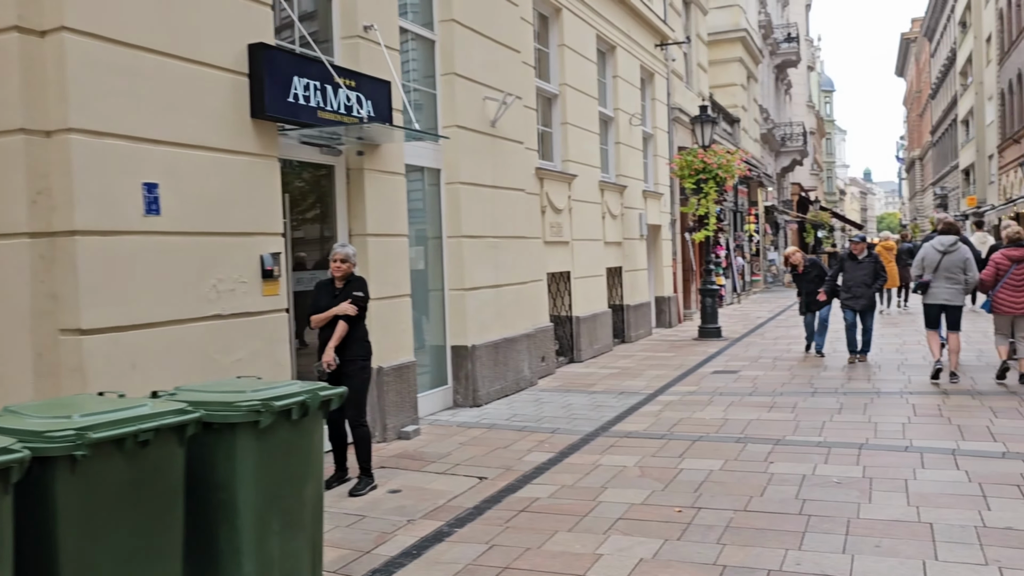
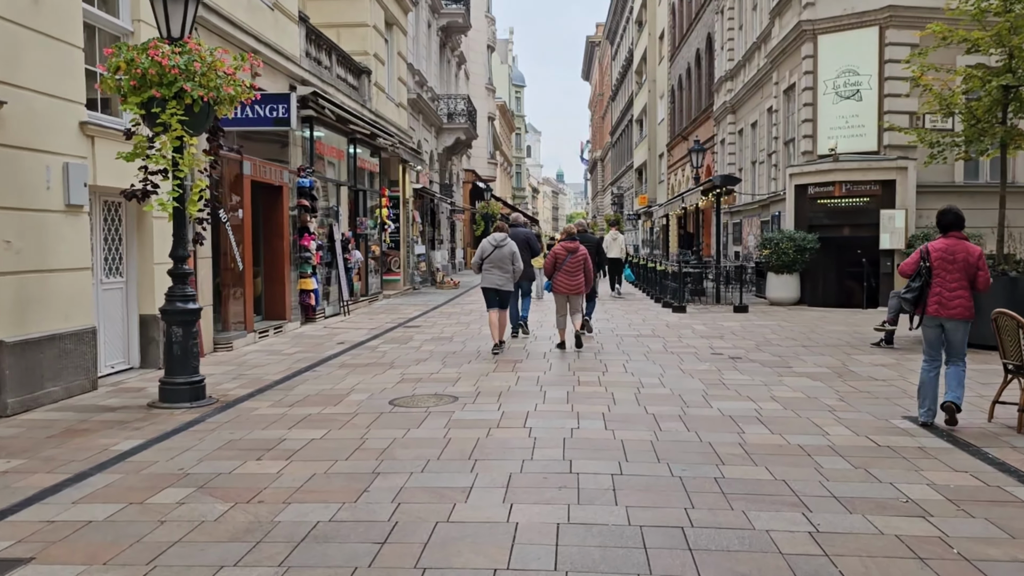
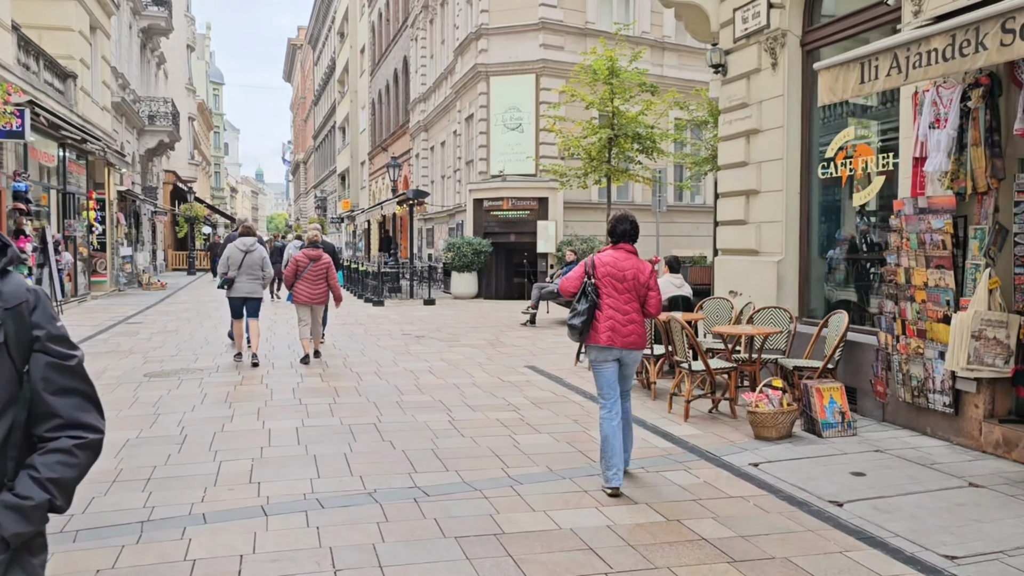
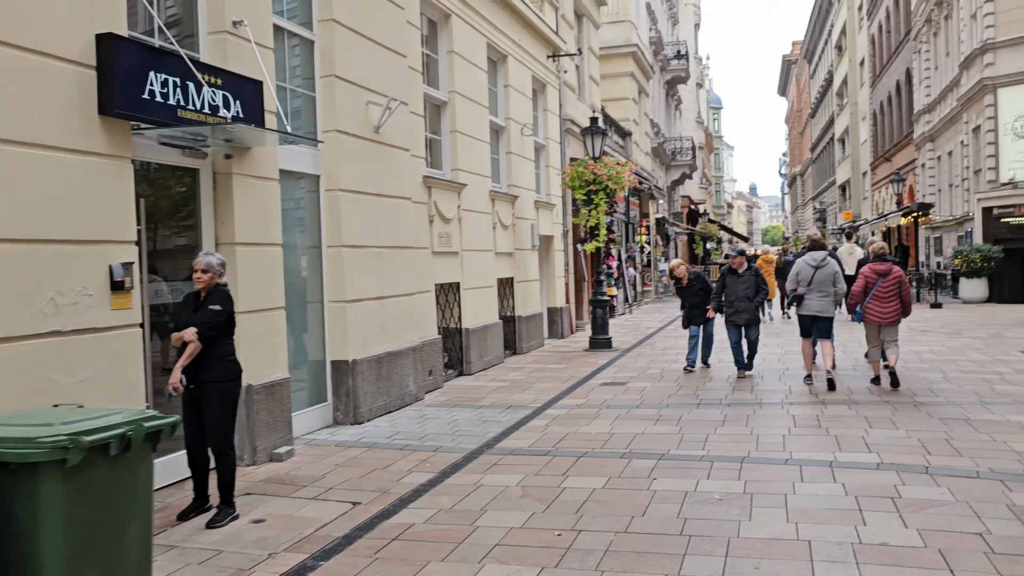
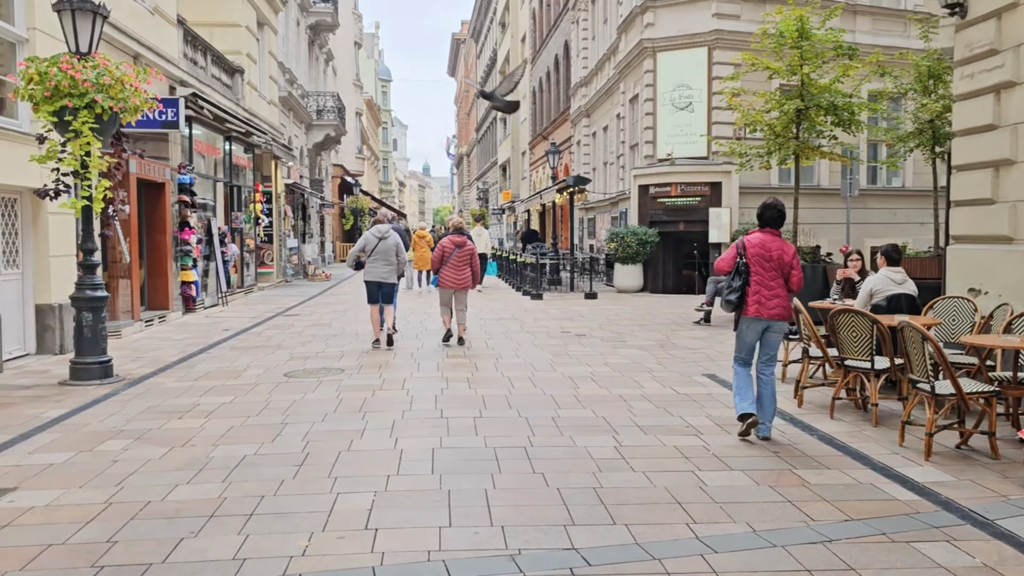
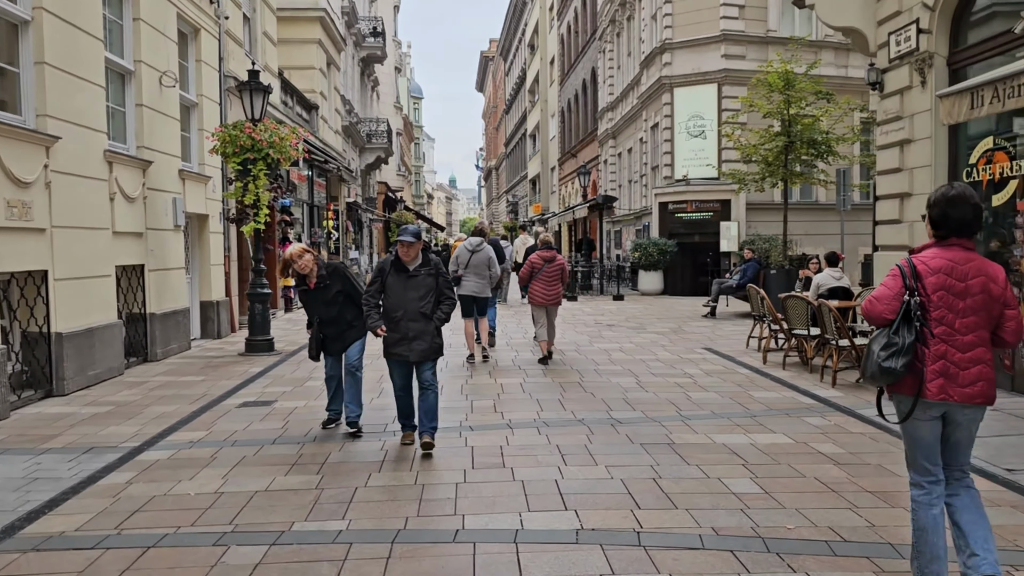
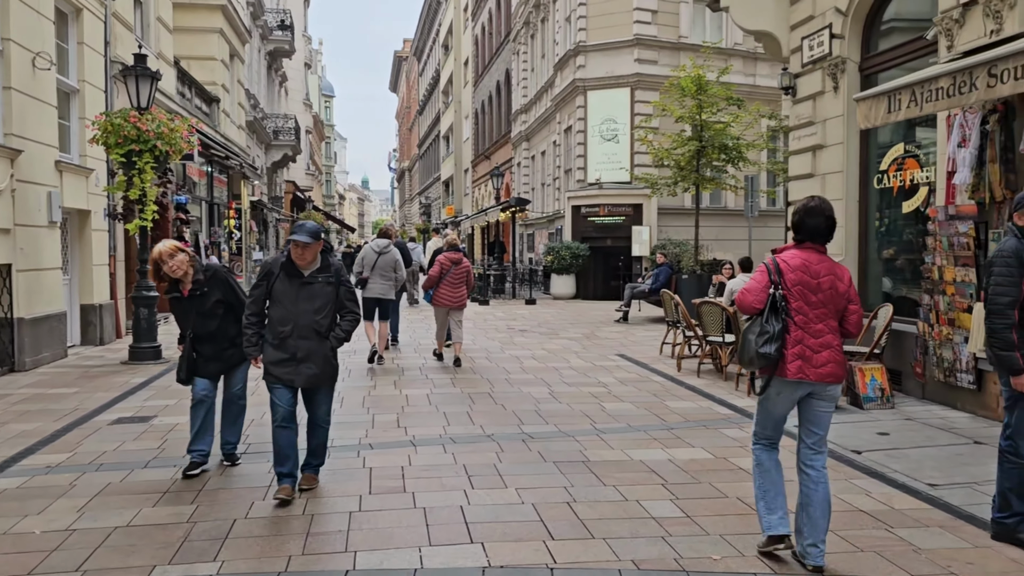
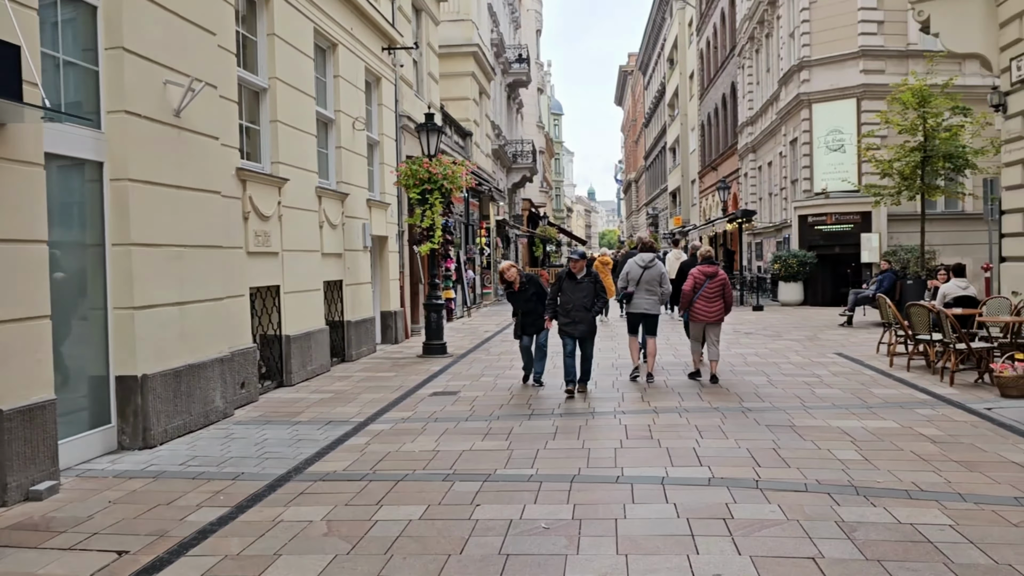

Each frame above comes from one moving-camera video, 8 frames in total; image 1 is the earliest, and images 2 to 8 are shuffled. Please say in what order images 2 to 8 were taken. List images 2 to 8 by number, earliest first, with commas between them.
4, 8, 6, 7, 3, 5, 2
